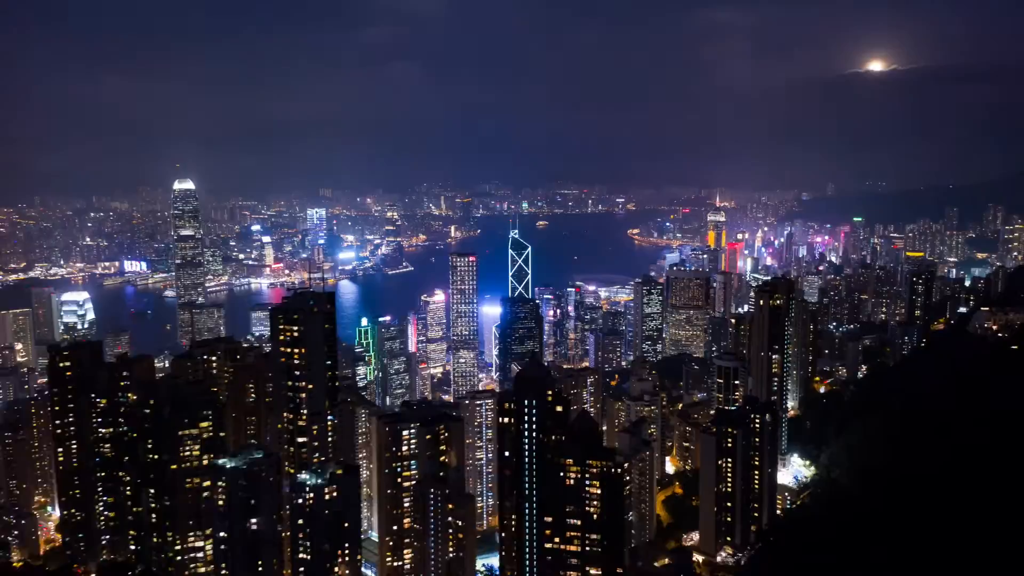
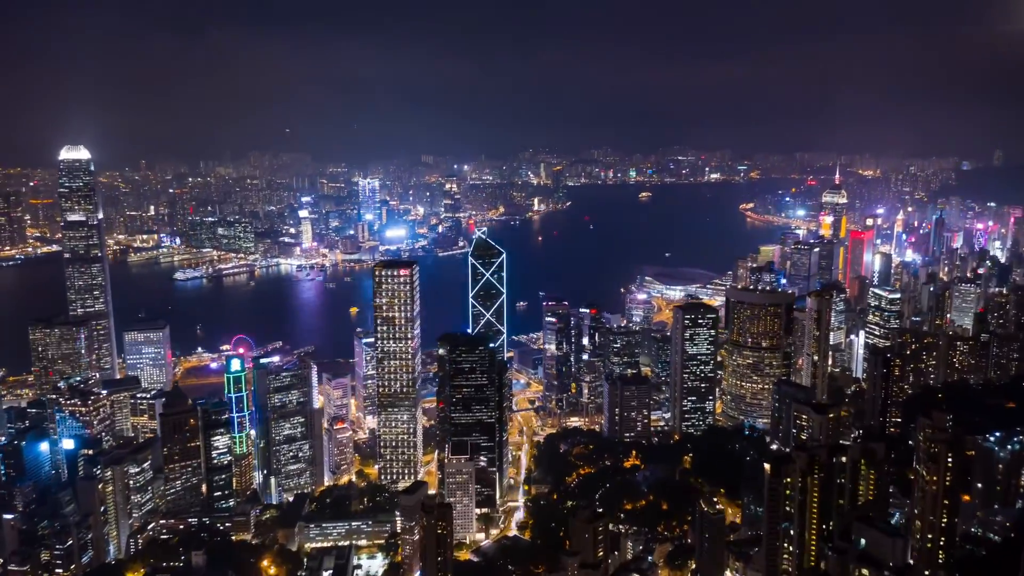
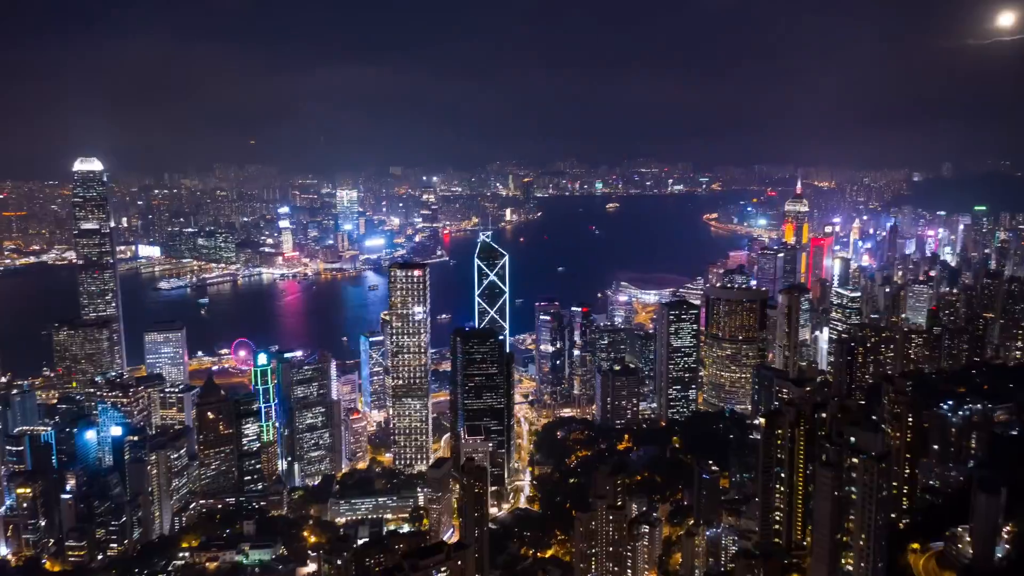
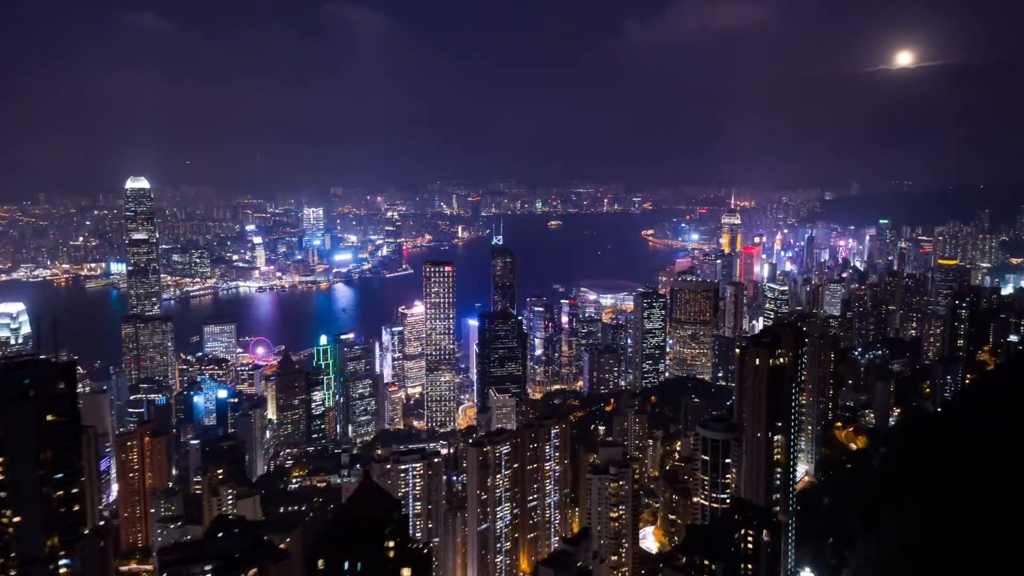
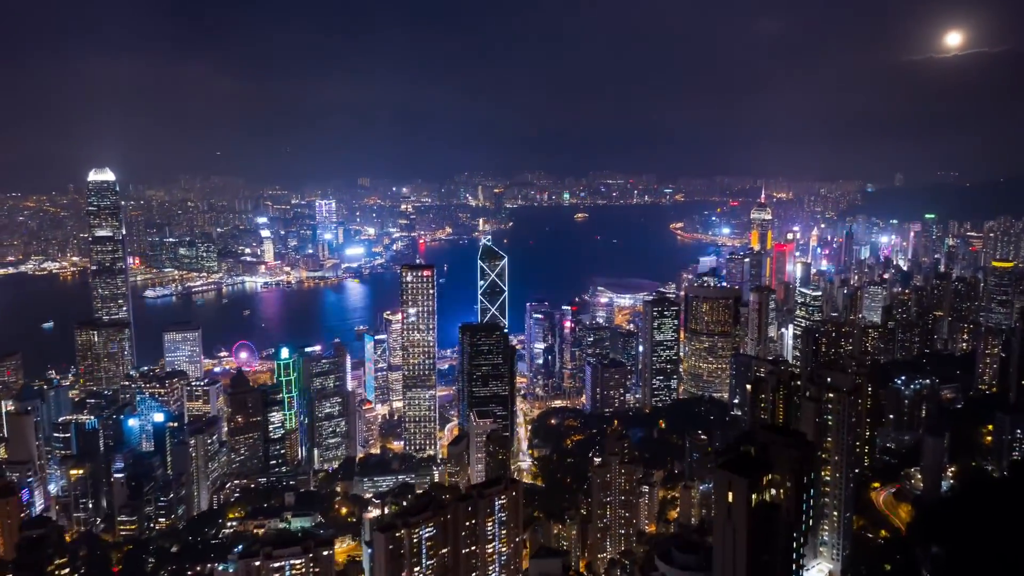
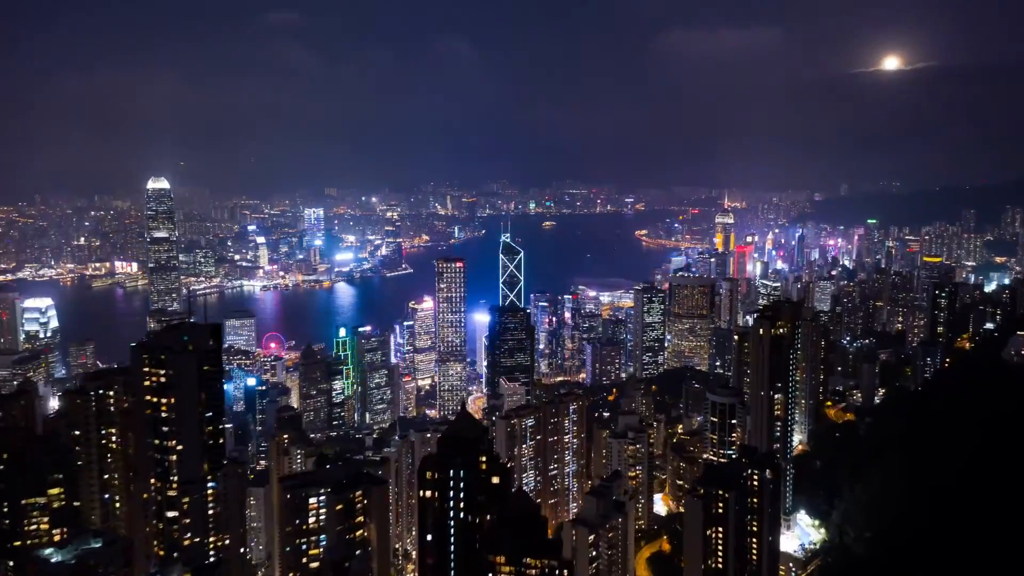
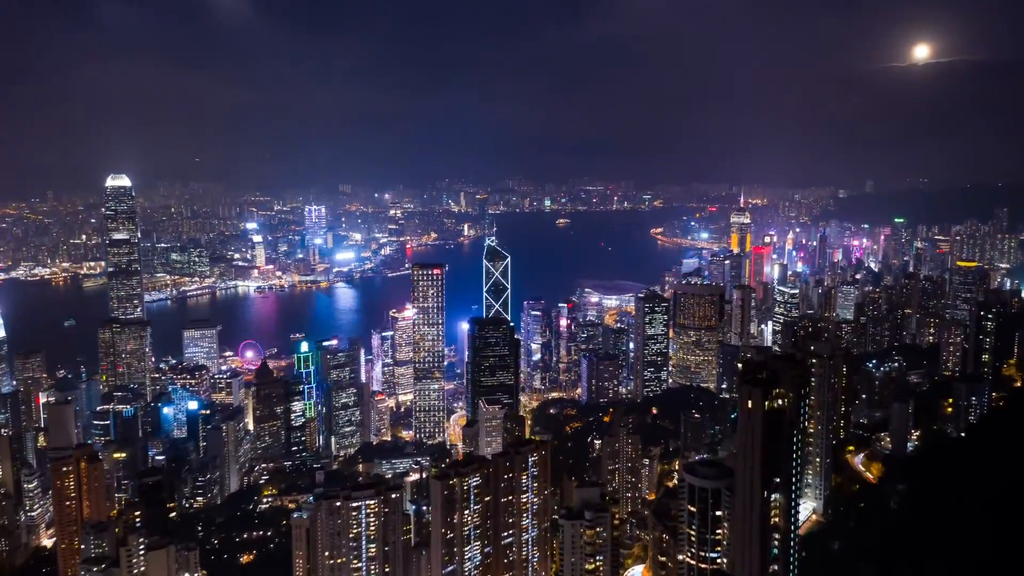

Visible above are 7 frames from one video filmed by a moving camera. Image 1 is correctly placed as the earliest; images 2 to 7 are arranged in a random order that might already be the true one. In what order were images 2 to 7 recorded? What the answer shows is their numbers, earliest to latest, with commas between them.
6, 4, 7, 5, 3, 2
